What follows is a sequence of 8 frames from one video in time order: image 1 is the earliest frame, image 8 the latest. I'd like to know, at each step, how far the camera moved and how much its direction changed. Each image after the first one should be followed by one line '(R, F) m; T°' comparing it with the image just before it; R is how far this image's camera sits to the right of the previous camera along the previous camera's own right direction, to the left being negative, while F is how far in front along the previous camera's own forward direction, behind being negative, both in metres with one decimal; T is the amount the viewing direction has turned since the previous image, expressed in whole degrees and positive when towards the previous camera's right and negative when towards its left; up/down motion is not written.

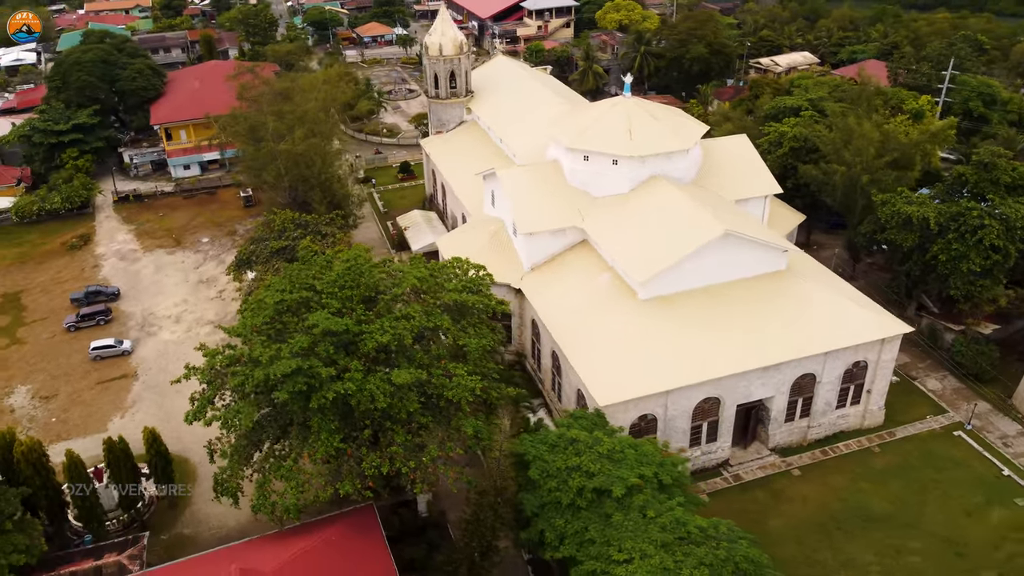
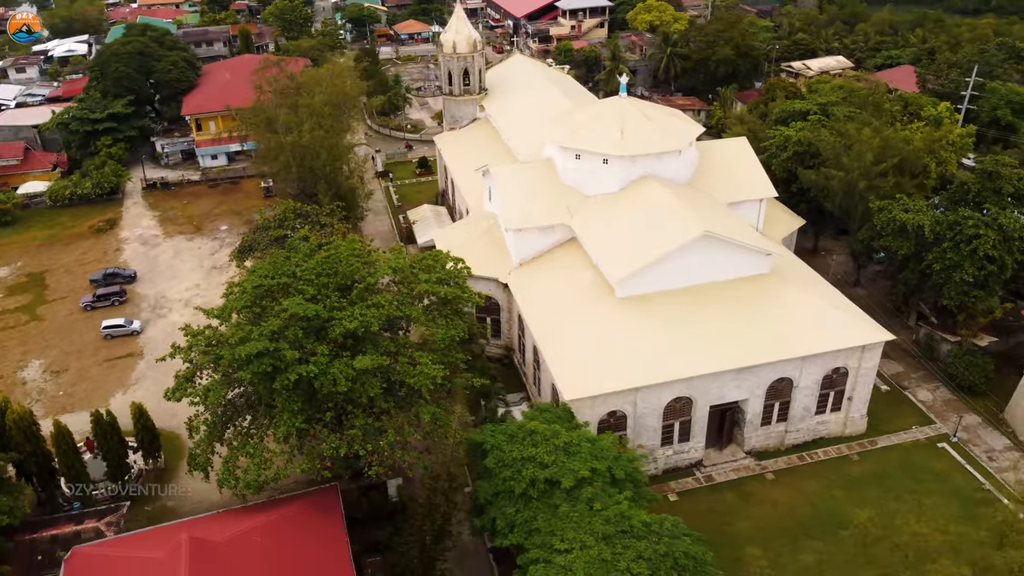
(+2.5, -0.4) m; -3°
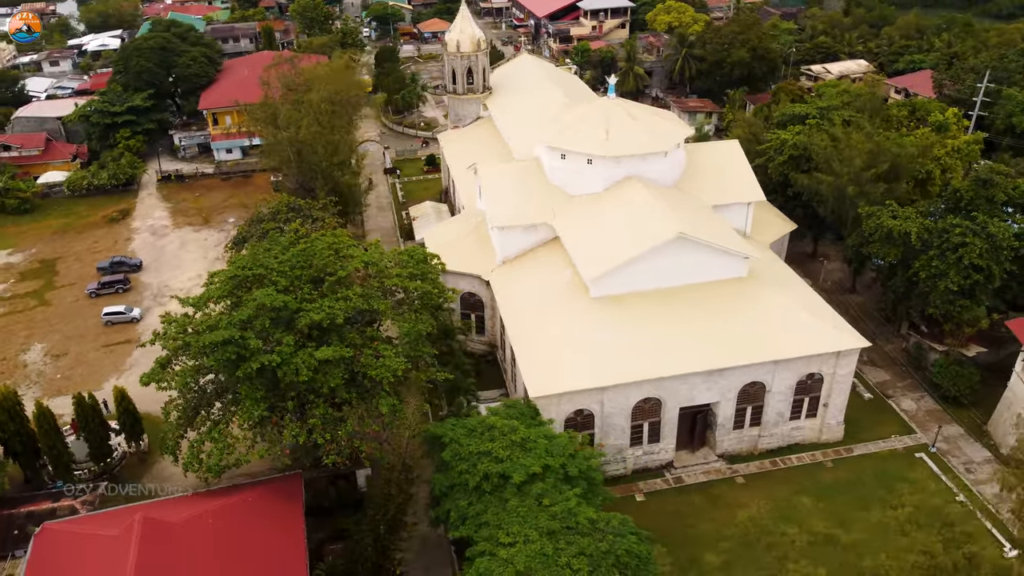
(+2.2, -0.3) m; -3°
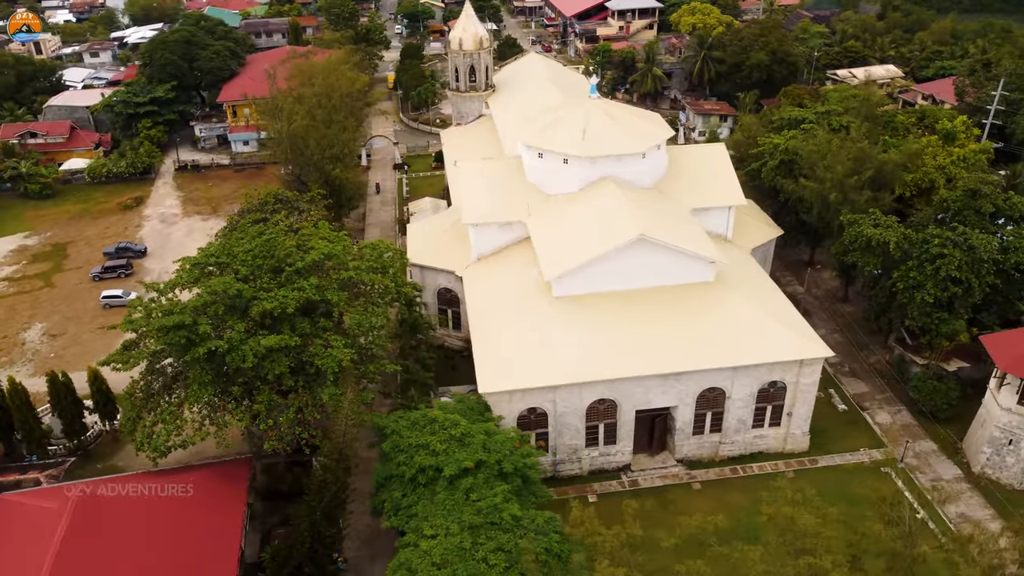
(+3.0, -0.1) m; -3°
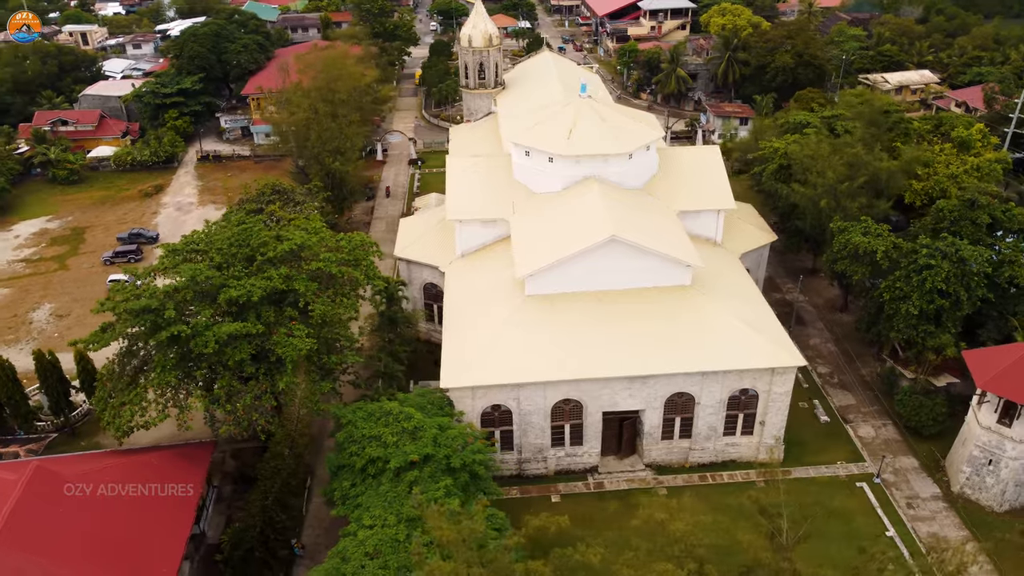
(+2.7, +0.1) m; -3°
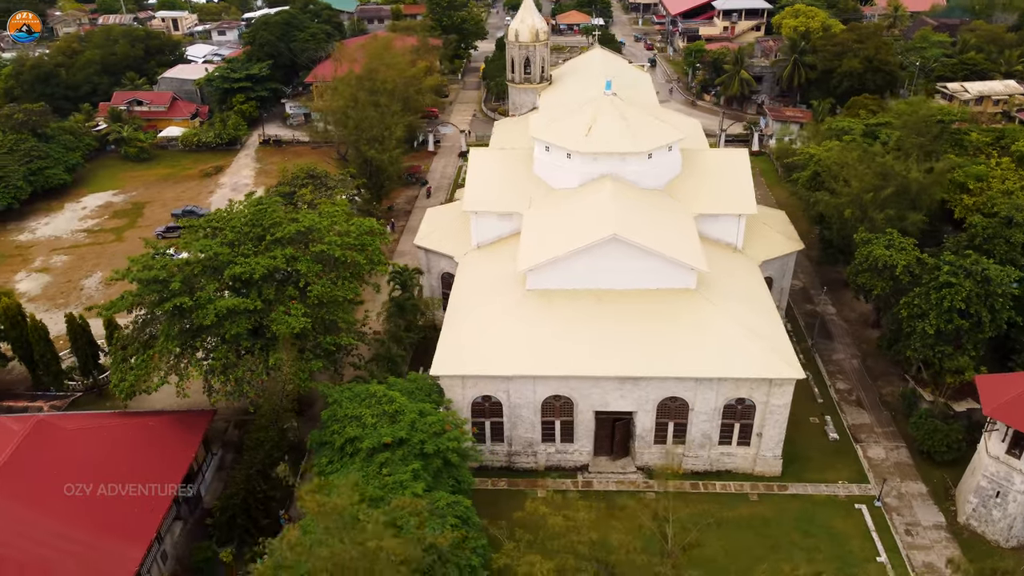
(+2.9, 0.0) m; -6°
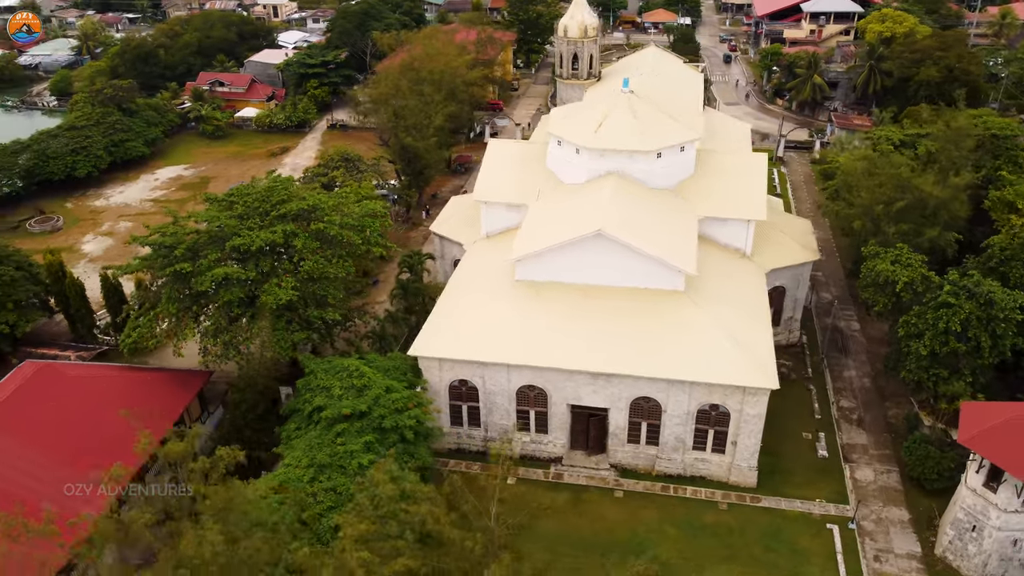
(+4.1, -0.2) m; -7°
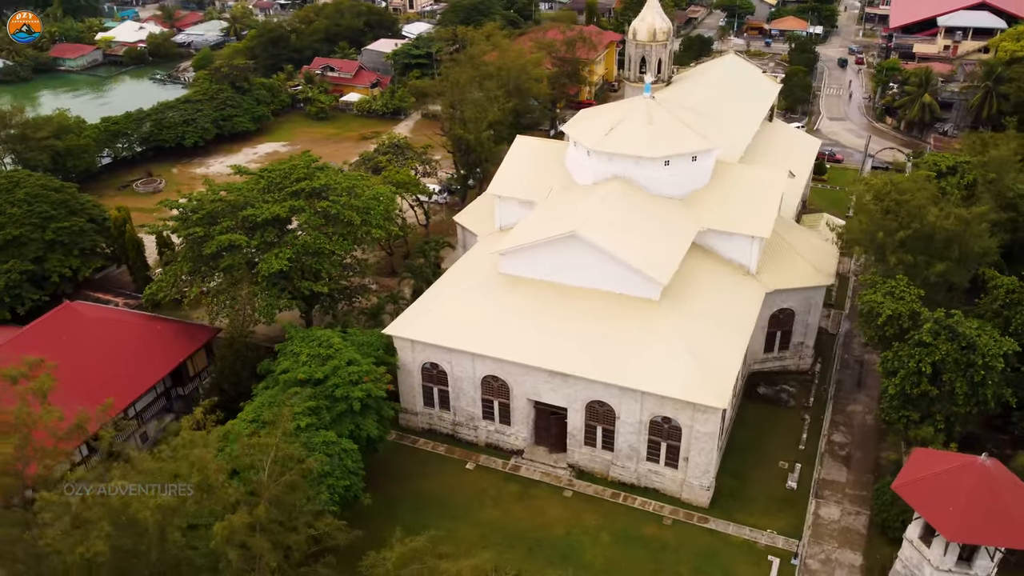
(+6.0, -0.2) m; -10°
